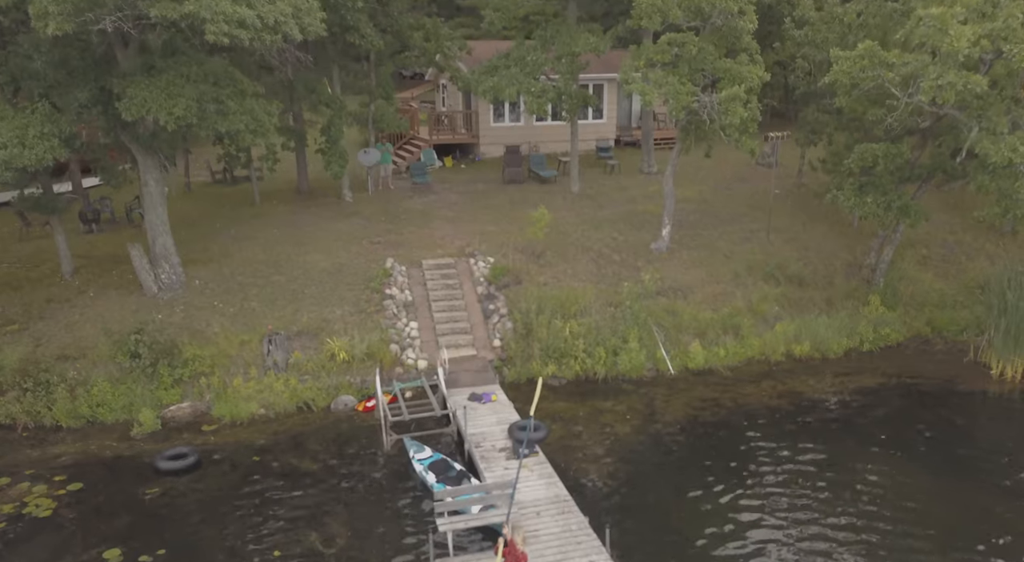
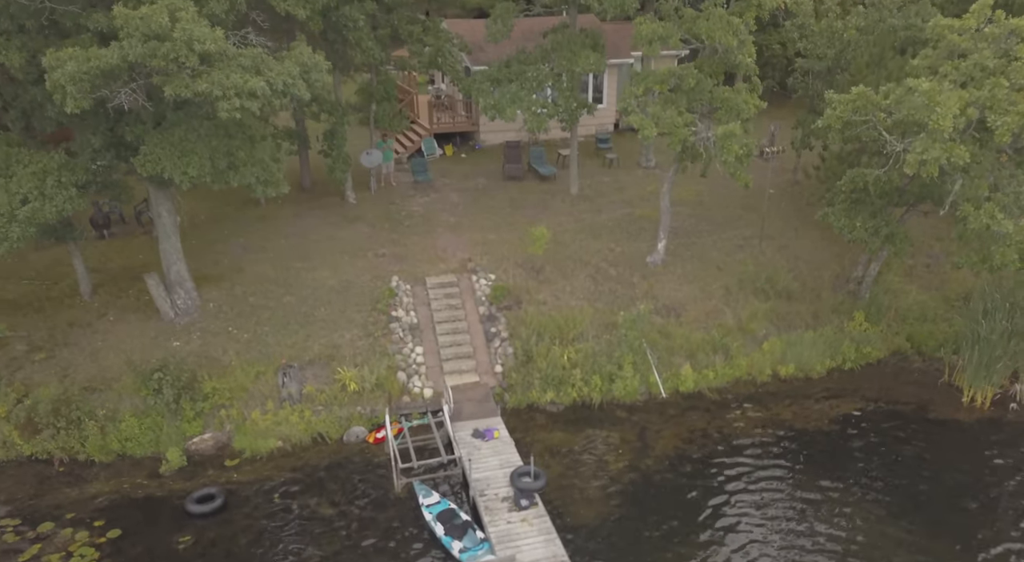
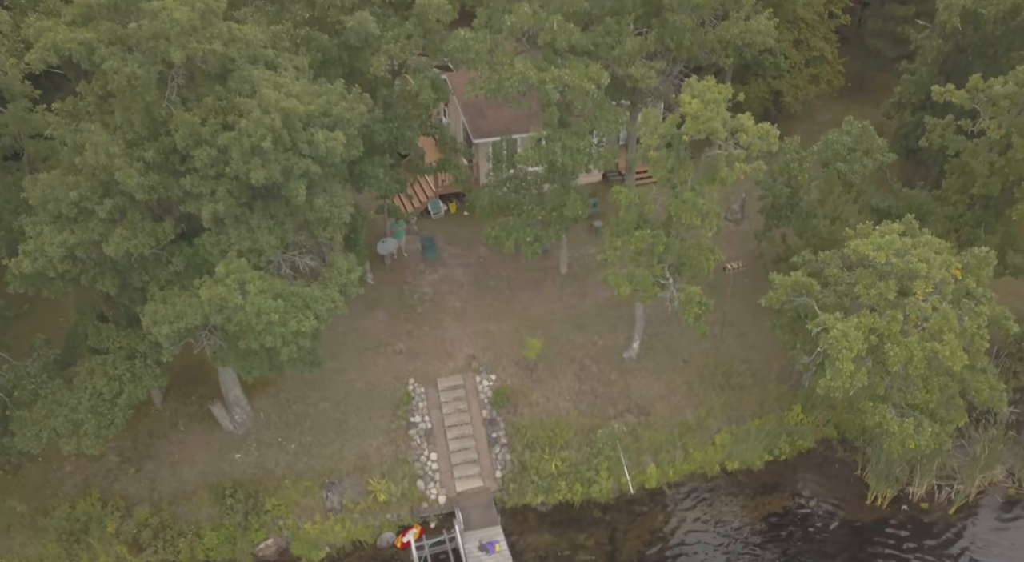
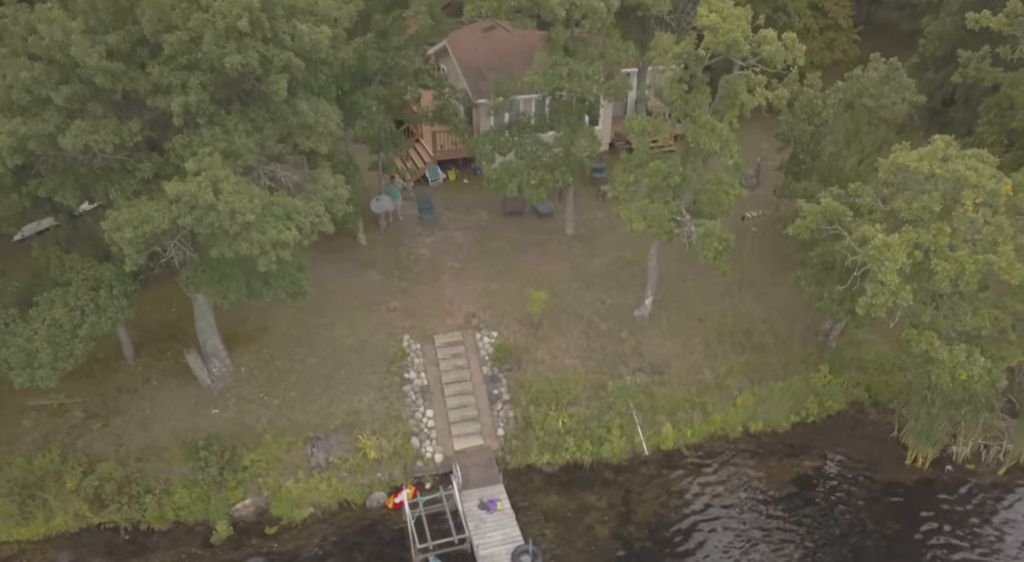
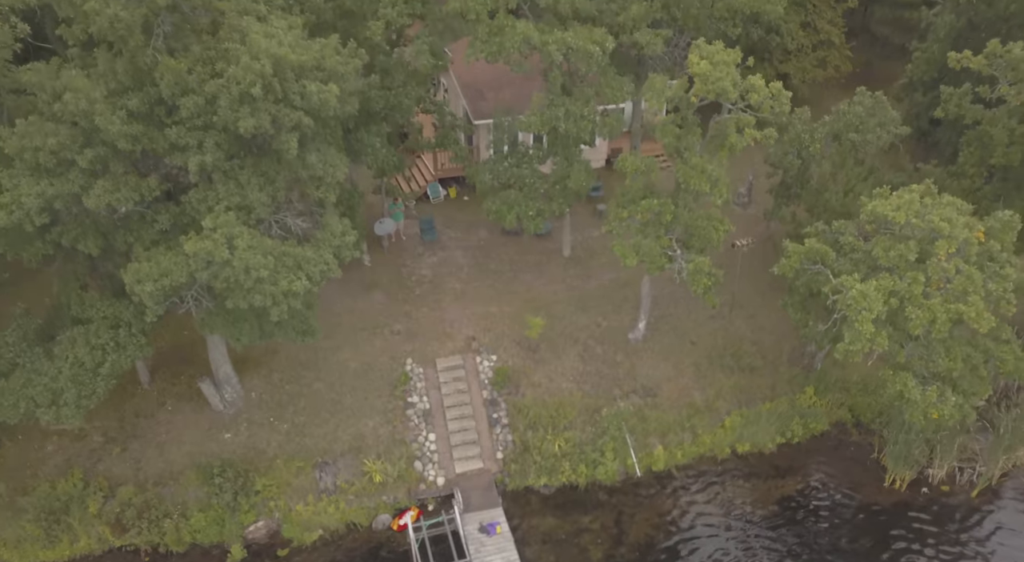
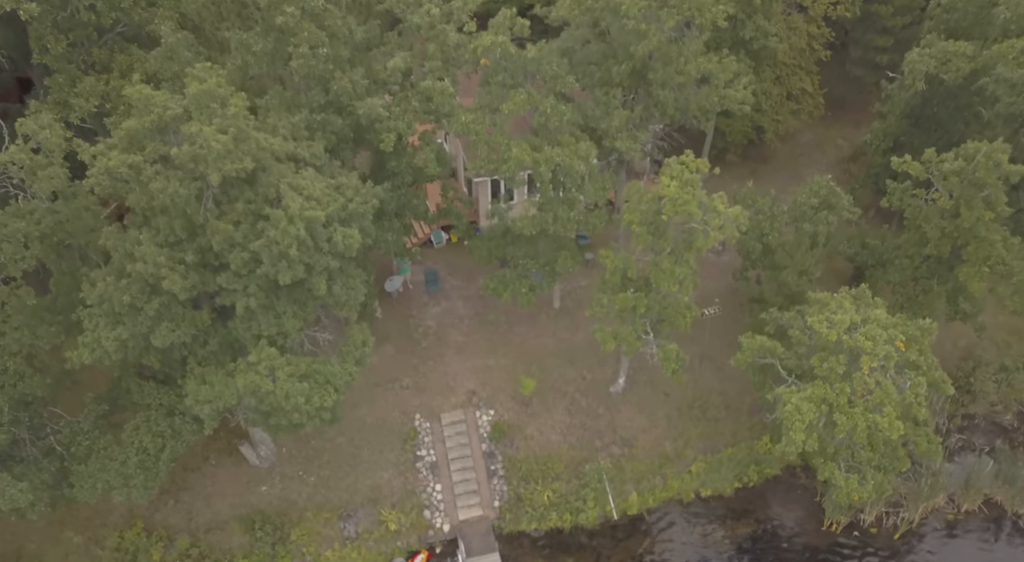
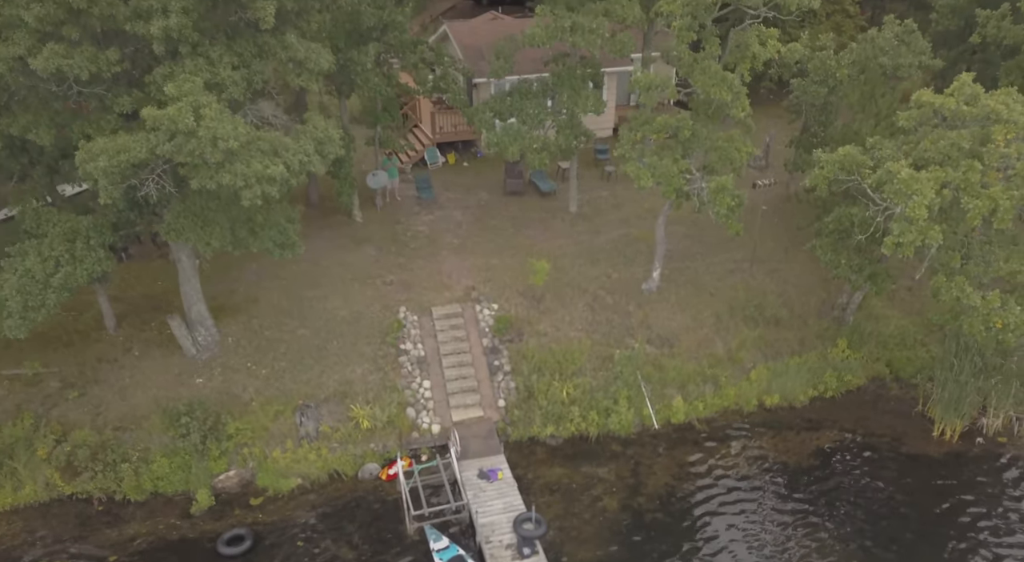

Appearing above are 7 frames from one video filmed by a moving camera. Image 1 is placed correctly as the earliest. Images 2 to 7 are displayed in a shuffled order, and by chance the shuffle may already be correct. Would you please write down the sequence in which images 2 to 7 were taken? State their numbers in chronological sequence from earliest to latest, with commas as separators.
2, 7, 4, 5, 3, 6
